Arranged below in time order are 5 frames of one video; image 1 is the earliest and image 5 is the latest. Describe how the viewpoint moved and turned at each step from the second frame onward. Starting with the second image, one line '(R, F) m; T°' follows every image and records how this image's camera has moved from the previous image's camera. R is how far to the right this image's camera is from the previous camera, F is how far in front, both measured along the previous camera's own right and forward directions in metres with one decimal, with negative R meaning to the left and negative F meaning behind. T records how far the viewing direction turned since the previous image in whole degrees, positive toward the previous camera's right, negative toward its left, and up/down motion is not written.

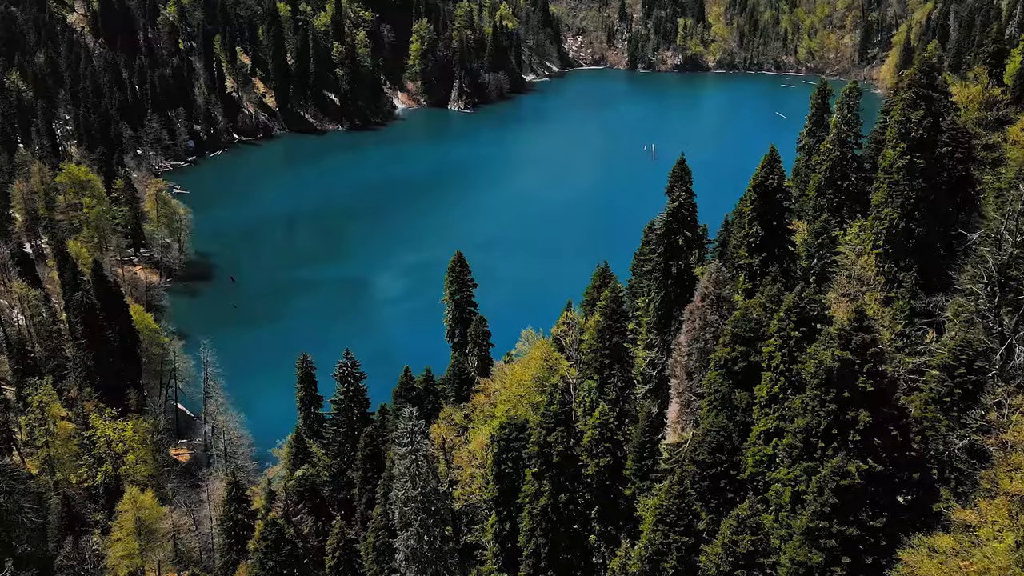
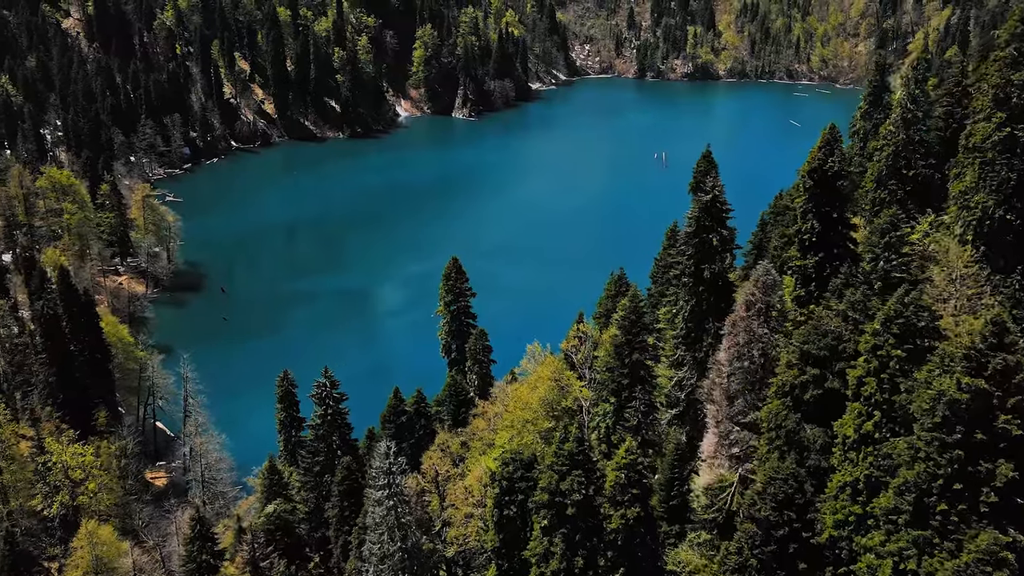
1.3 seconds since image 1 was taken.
(+0.1, +4.3) m; 0°
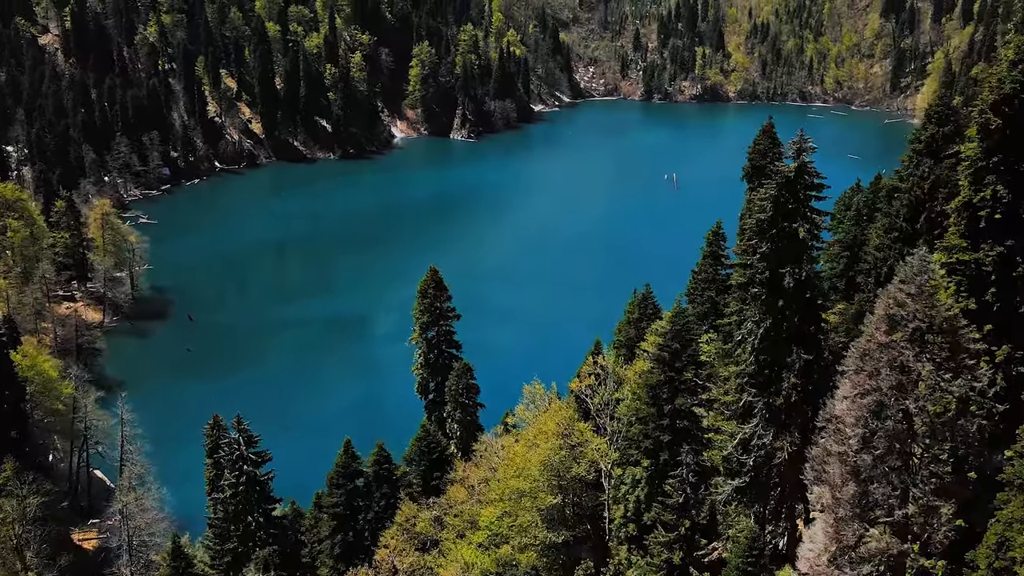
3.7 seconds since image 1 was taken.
(+0.3, +8.1) m; 0°
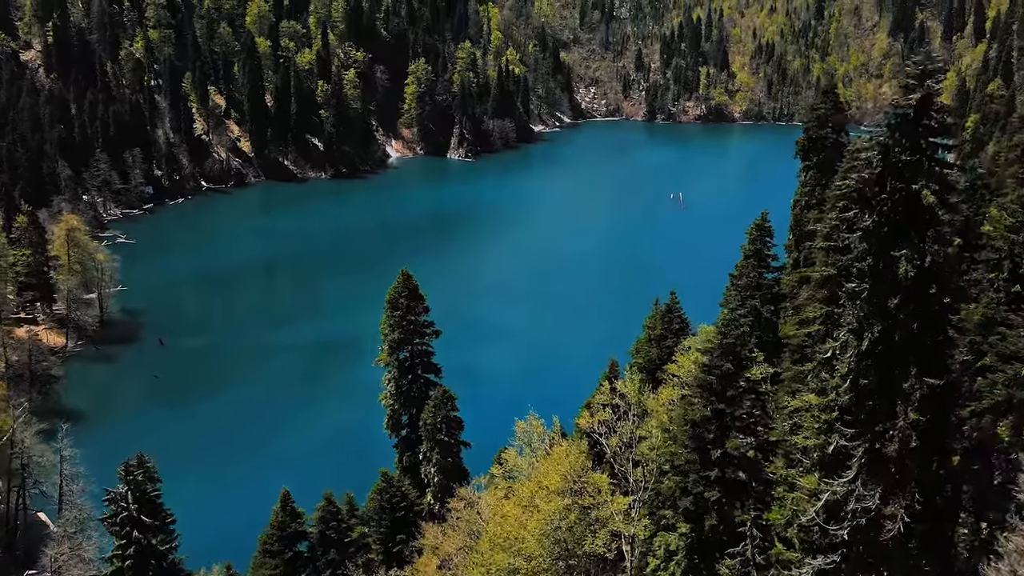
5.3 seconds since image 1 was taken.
(+0.2, +5.4) m; 0°
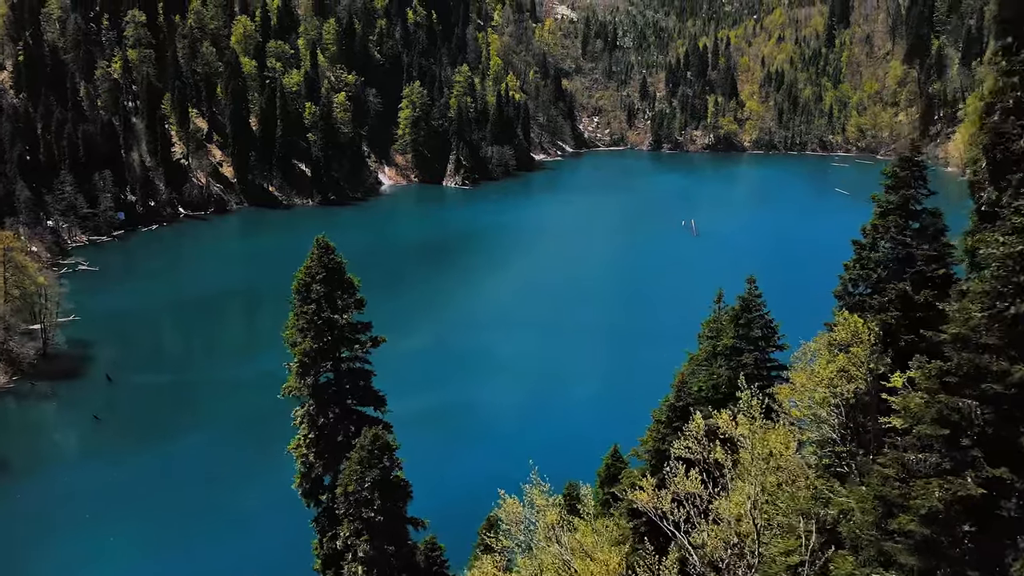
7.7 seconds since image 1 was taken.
(+0.2, +8.2) m; 0°
